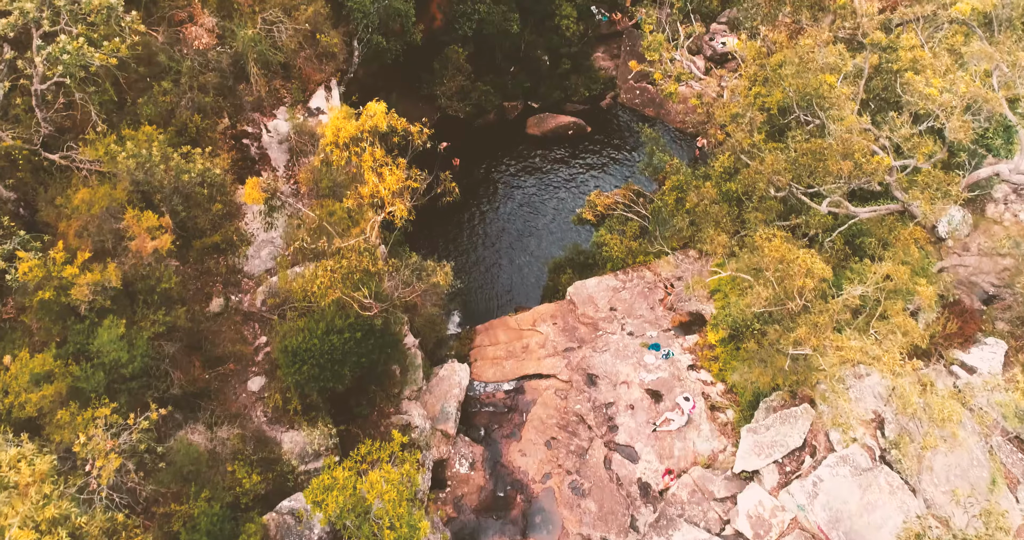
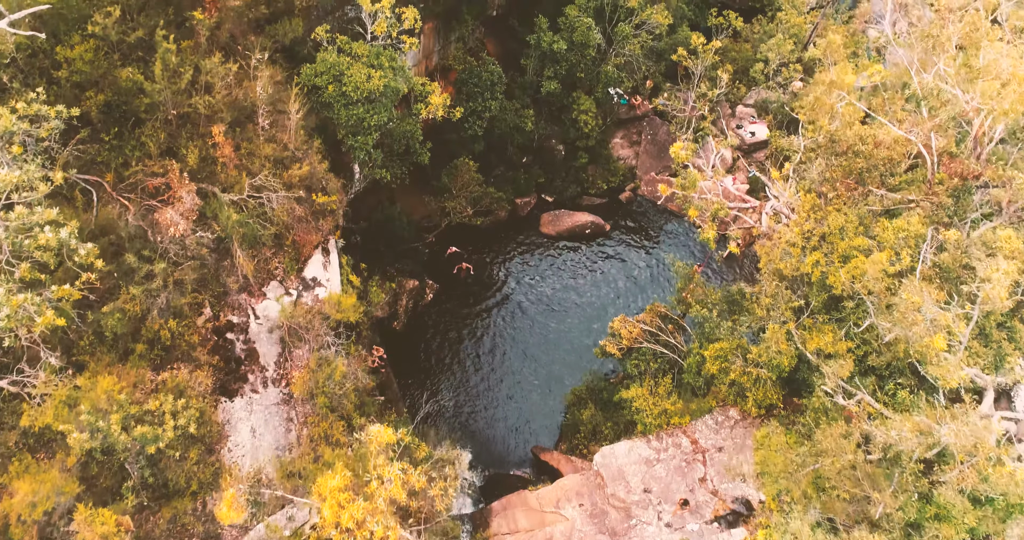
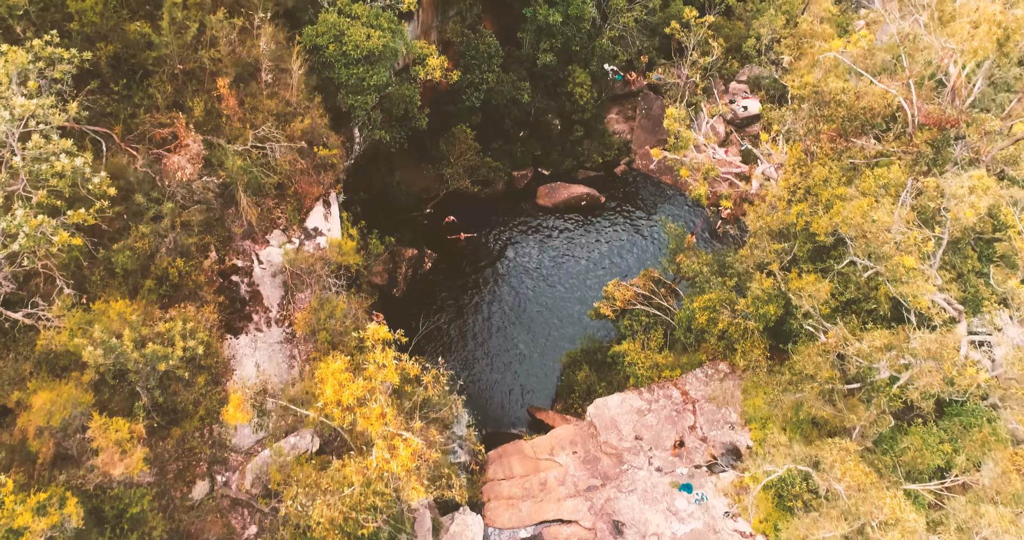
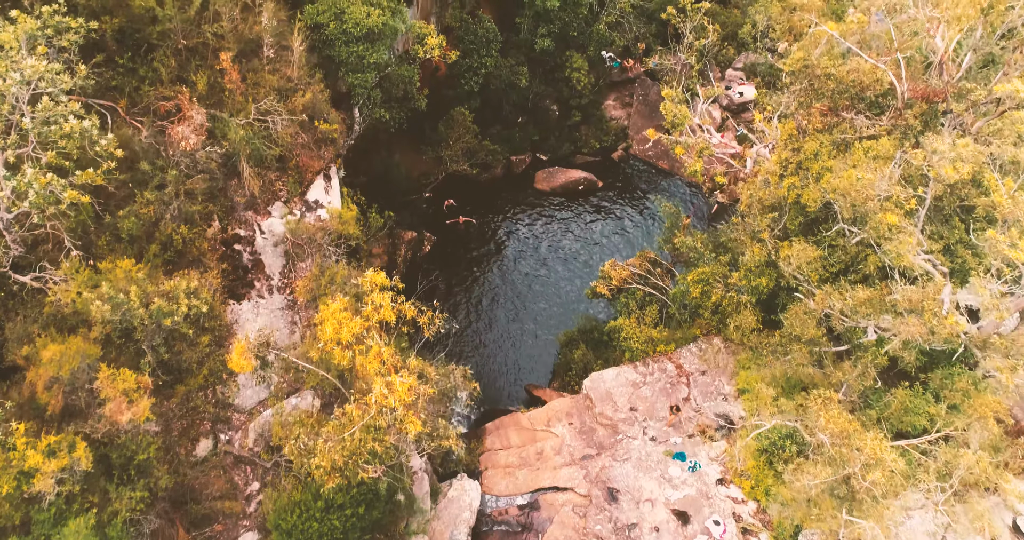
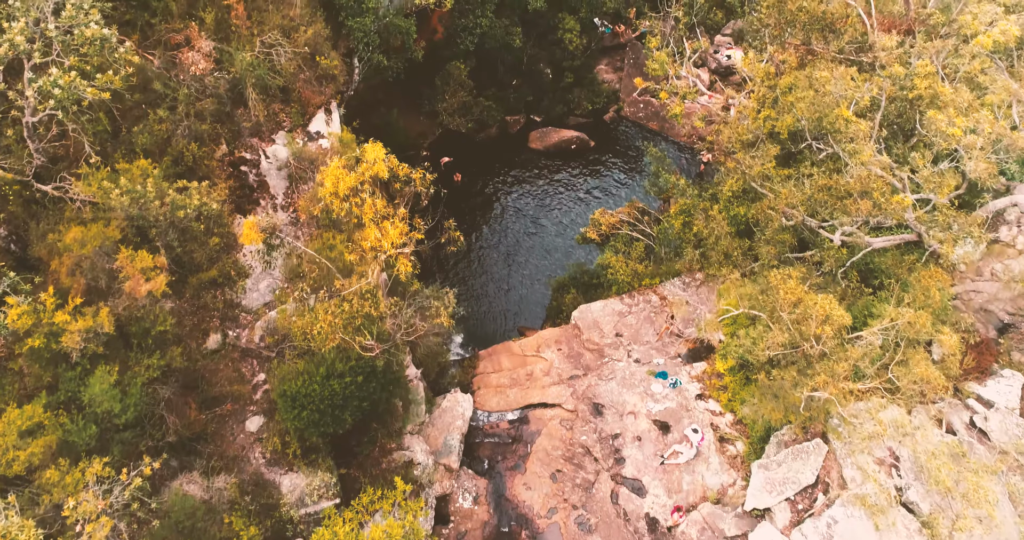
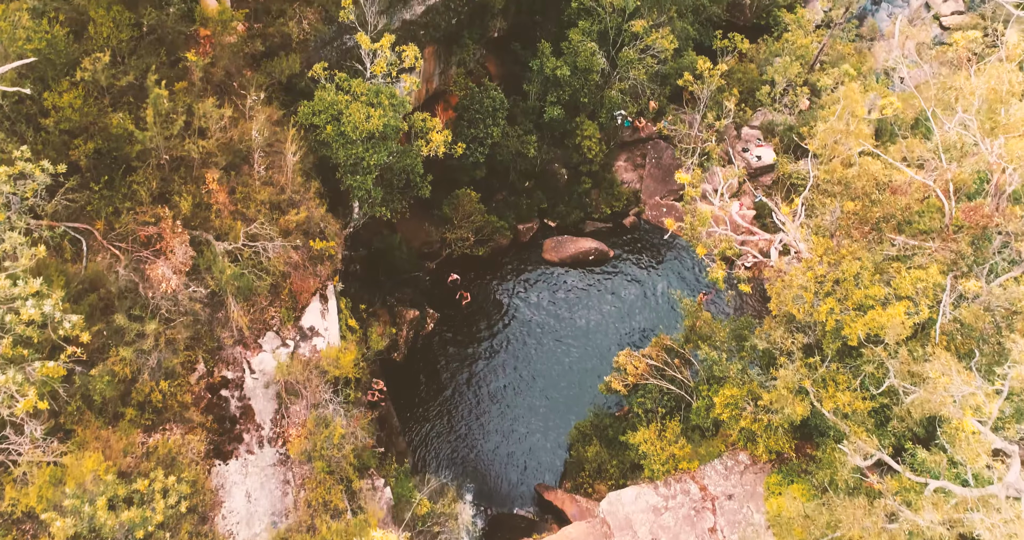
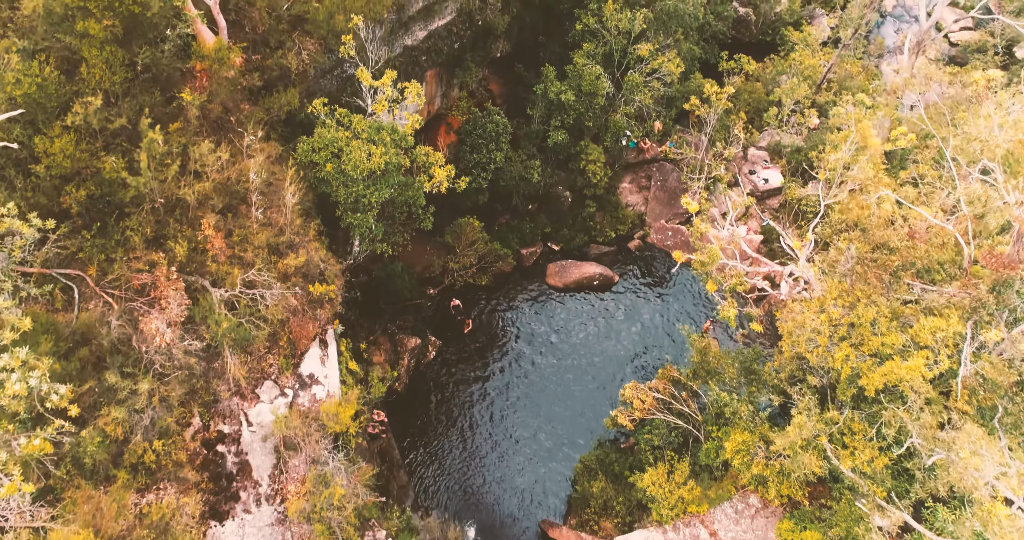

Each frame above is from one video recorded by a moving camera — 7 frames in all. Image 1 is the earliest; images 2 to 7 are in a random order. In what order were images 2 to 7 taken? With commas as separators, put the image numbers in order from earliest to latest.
5, 4, 3, 2, 6, 7
